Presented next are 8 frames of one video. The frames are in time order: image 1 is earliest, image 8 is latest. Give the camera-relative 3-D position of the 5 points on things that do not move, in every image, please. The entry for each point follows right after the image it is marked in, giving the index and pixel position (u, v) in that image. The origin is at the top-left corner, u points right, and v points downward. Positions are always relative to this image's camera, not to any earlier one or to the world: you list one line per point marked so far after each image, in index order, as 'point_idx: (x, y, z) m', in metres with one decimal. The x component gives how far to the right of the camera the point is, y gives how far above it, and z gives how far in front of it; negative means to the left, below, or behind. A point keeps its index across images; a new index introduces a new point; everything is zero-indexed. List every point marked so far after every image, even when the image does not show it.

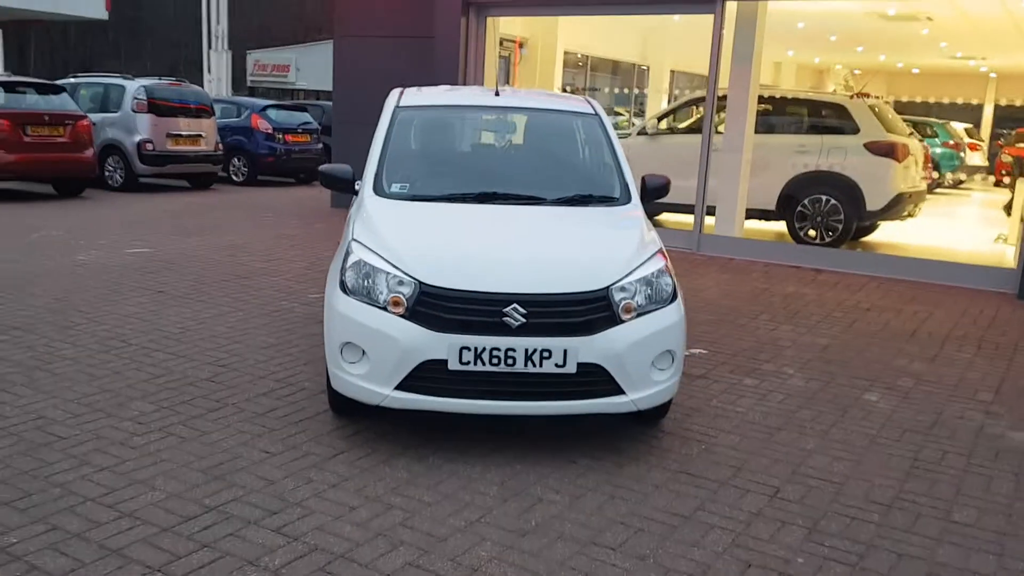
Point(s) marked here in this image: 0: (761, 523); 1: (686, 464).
0: (+1.0, -0.9, +3.8) m
1: (+0.8, -0.8, +4.4) m
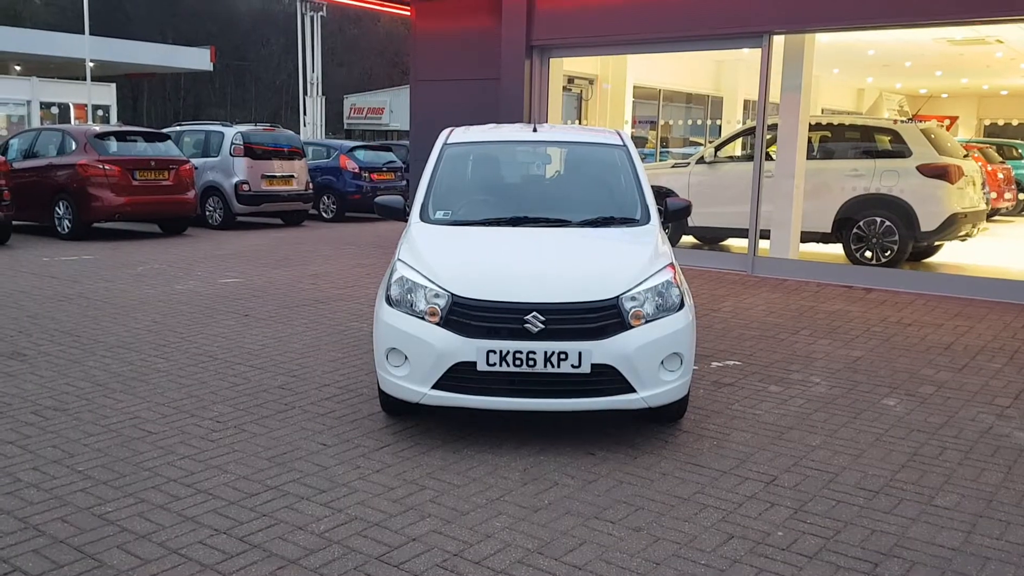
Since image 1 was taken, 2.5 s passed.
0: (+1.0, -0.9, +4.3) m
1: (+0.9, -0.8, +4.8) m
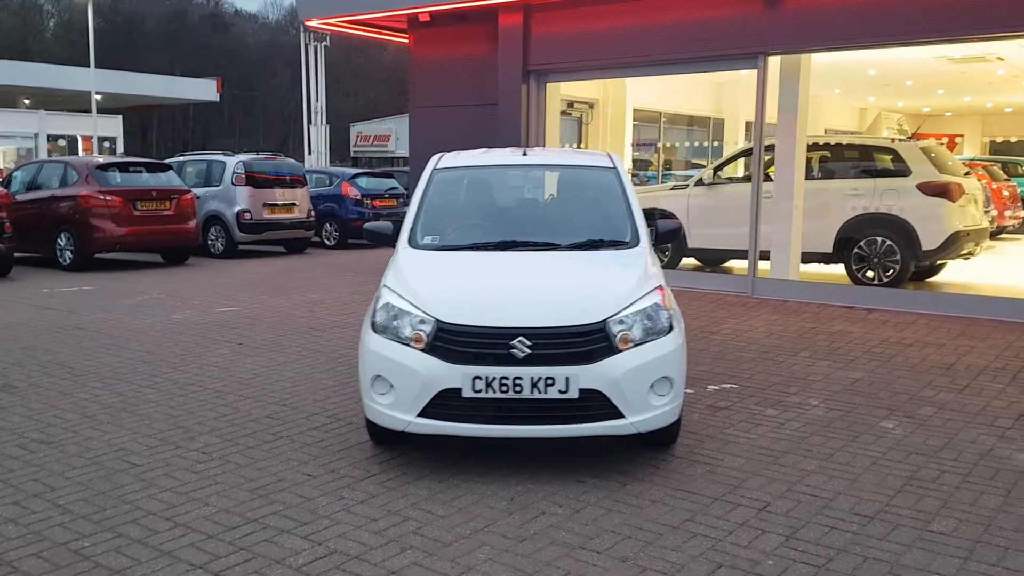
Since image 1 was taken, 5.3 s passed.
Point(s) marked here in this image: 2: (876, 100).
0: (+1.0, -1.0, +4.2) m
1: (+0.8, -0.9, +4.8) m
2: (+3.9, +2.0, +10.5) m
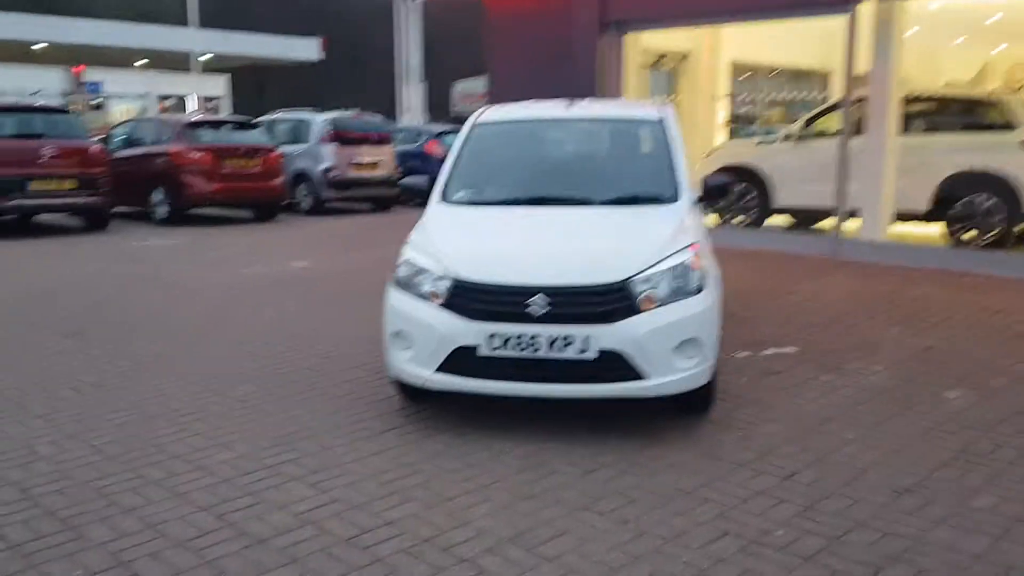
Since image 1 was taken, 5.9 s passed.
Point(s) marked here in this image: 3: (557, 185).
0: (+1.0, -0.8, +4.0) m
1: (+0.9, -0.7, +4.5) m
2: (+4.6, +2.4, +9.8) m
3: (+0.3, +0.6, +5.5) m
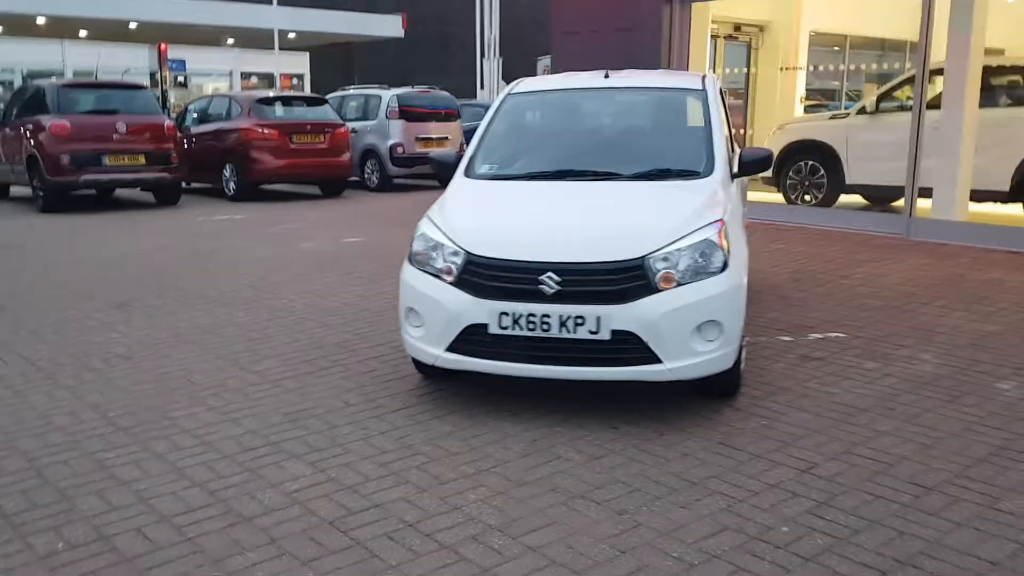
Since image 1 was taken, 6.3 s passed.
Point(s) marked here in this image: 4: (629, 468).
0: (+1.0, -0.8, +3.7) m
1: (+1.0, -0.6, +4.3) m
2: (+5.2, +2.5, +9.2) m
3: (+0.4, +0.7, +5.3) m
4: (+0.5, -0.7, +4.0) m
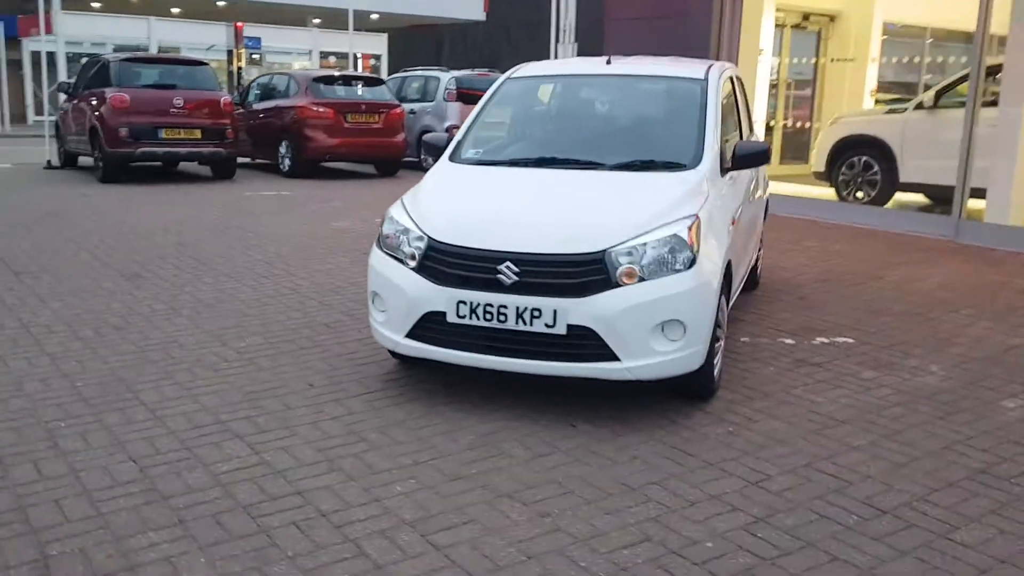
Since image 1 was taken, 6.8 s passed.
0: (+0.7, -0.8, +3.5) m
1: (+0.7, -0.6, +4.1) m
2: (+5.5, +2.4, +8.5) m
3: (+0.3, +0.7, +5.1) m
4: (+0.2, -0.7, +3.8) m
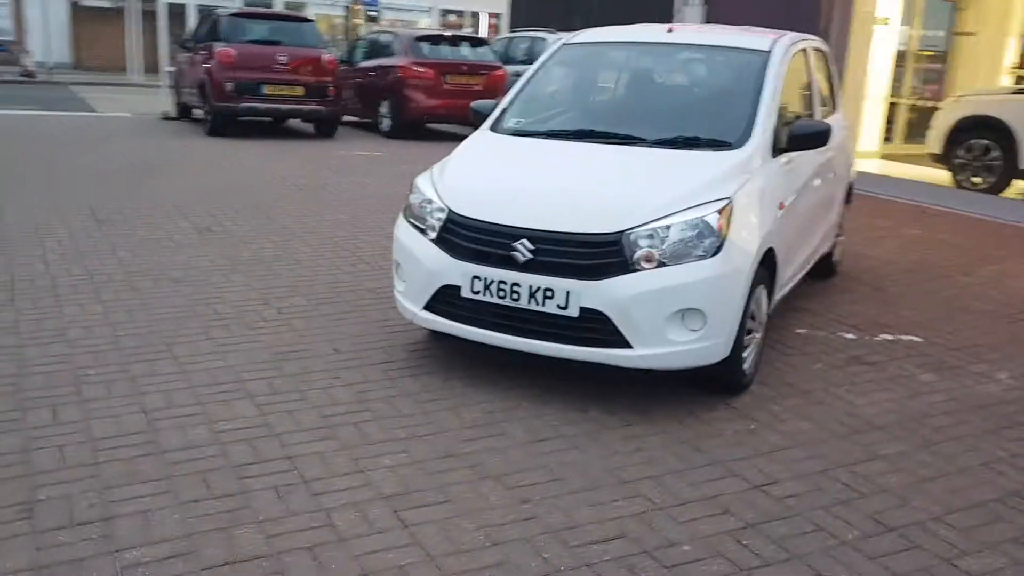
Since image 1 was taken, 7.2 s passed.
0: (+0.6, -0.7, +3.4) m
1: (+0.8, -0.6, +3.9) m
2: (+6.2, +2.3, +7.6) m
3: (+0.5, +0.8, +4.9) m
4: (+0.2, -0.6, +3.7) m
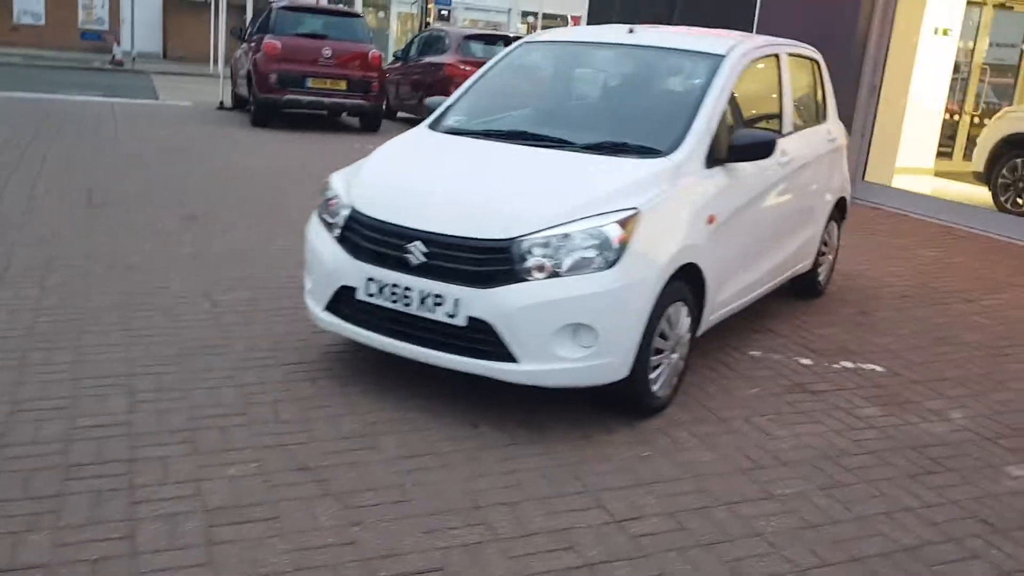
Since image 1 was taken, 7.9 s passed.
0: (+0.1, -0.8, +3.1) m
1: (+0.3, -0.6, +3.6) m
2: (+6.2, +1.9, +6.8) m
3: (+0.2, +0.8, +4.6) m
4: (-0.3, -0.6, +3.5) m
